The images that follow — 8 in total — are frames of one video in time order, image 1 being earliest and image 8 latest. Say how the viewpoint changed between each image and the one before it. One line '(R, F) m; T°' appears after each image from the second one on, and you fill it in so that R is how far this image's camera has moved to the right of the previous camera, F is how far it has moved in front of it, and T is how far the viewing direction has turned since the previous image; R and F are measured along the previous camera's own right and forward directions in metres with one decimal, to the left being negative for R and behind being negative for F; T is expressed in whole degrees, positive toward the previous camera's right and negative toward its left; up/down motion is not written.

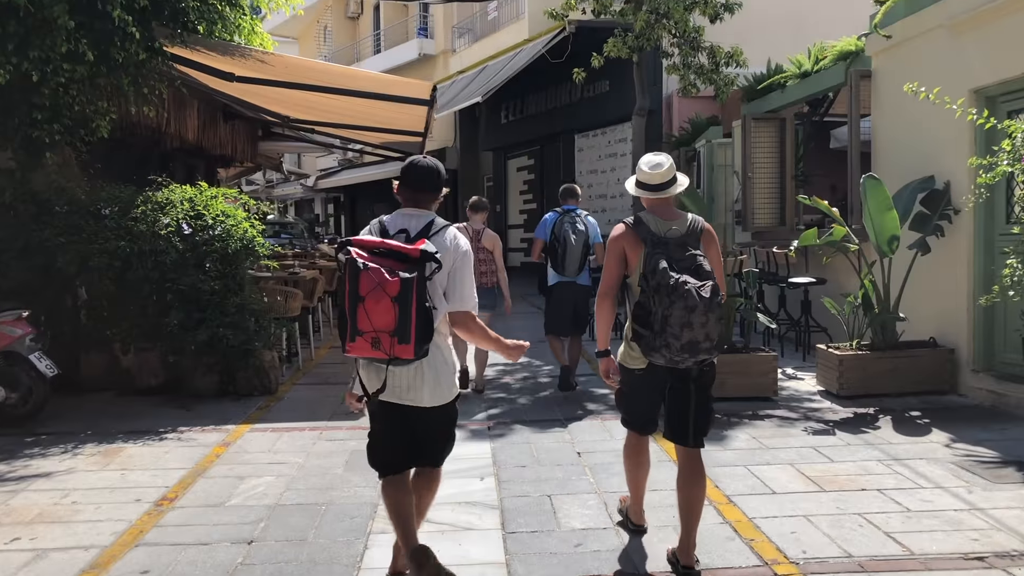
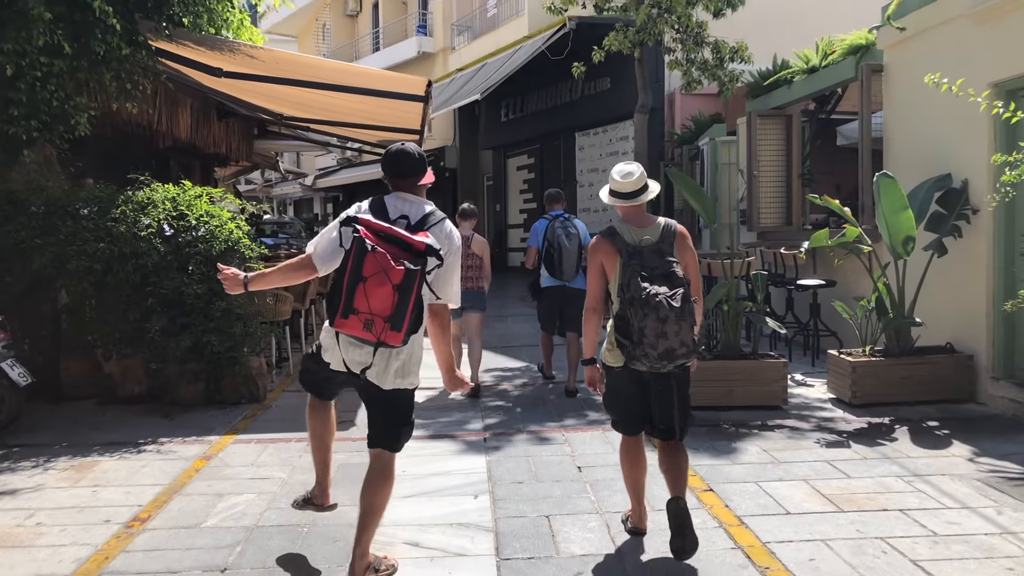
(0.0, +0.3) m; 0°
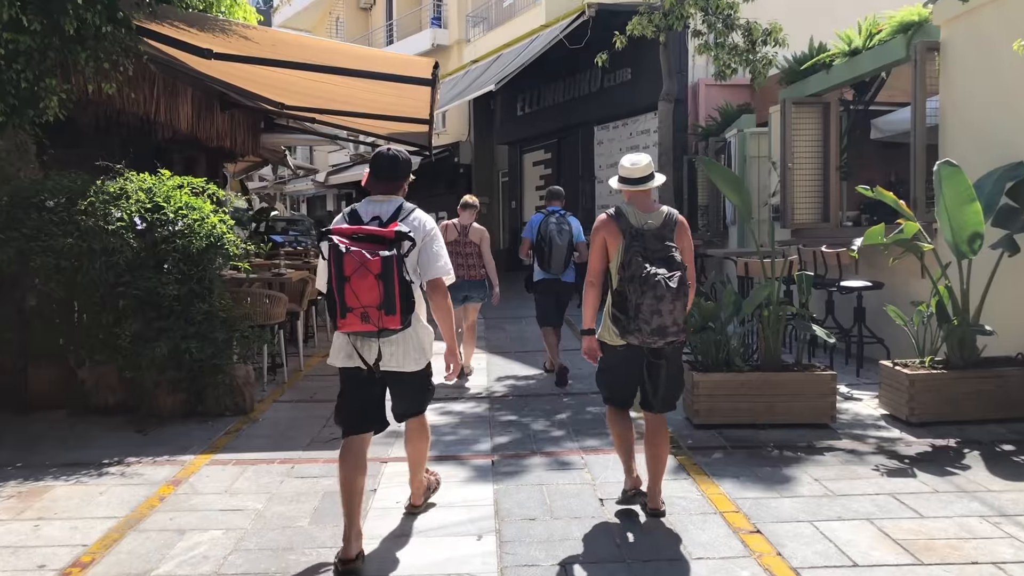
(0.0, +0.6) m; -1°
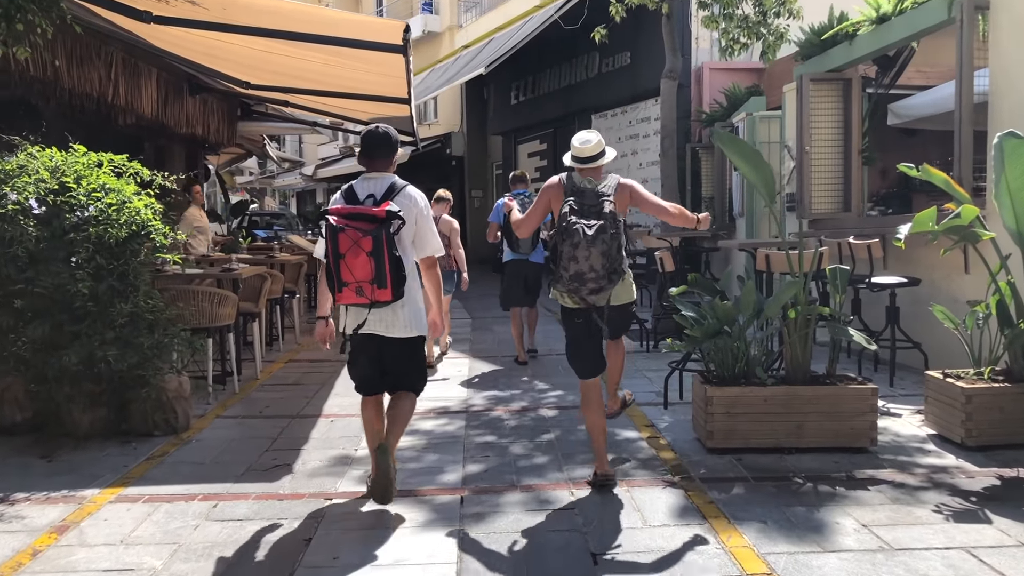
(+0.1, +0.9) m; 0°
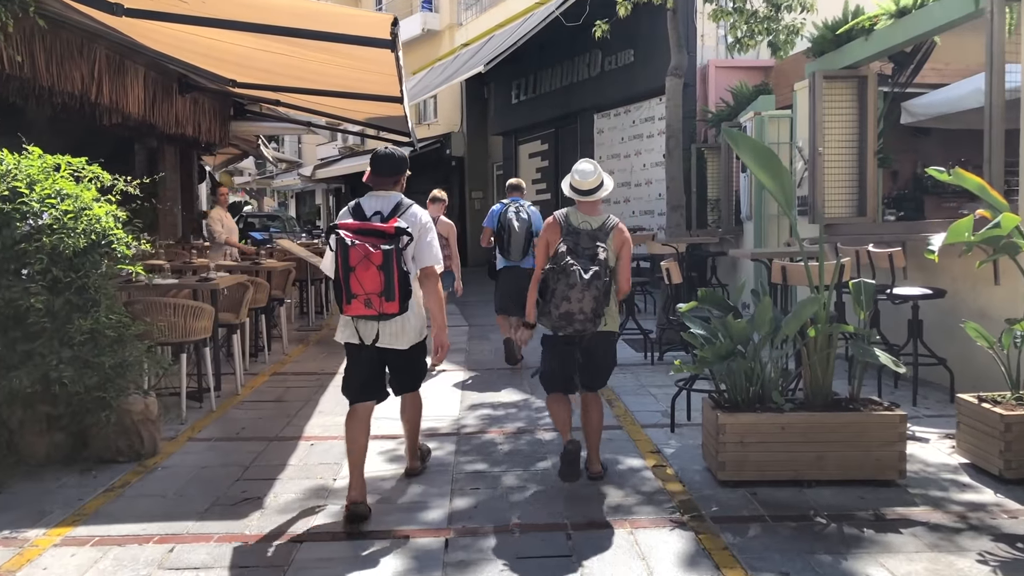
(+0.1, +0.4) m; 0°
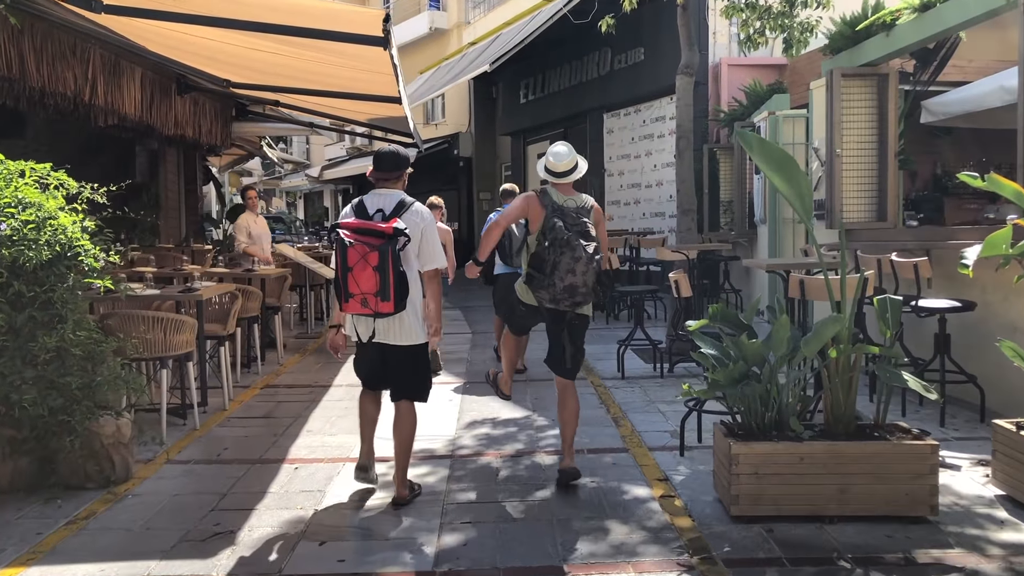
(+0.1, +0.3) m; -1°
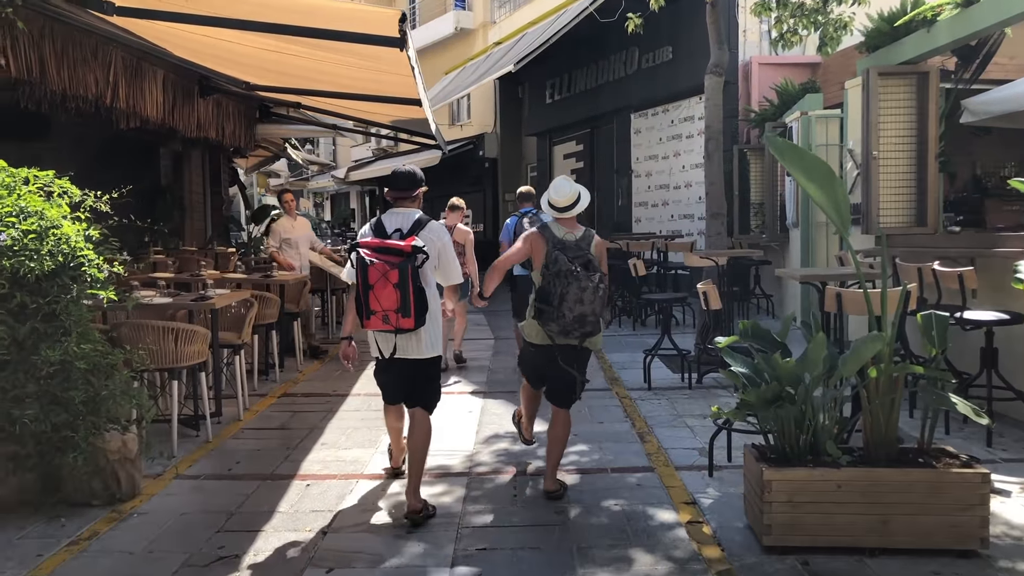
(0.0, +0.2) m; -2°
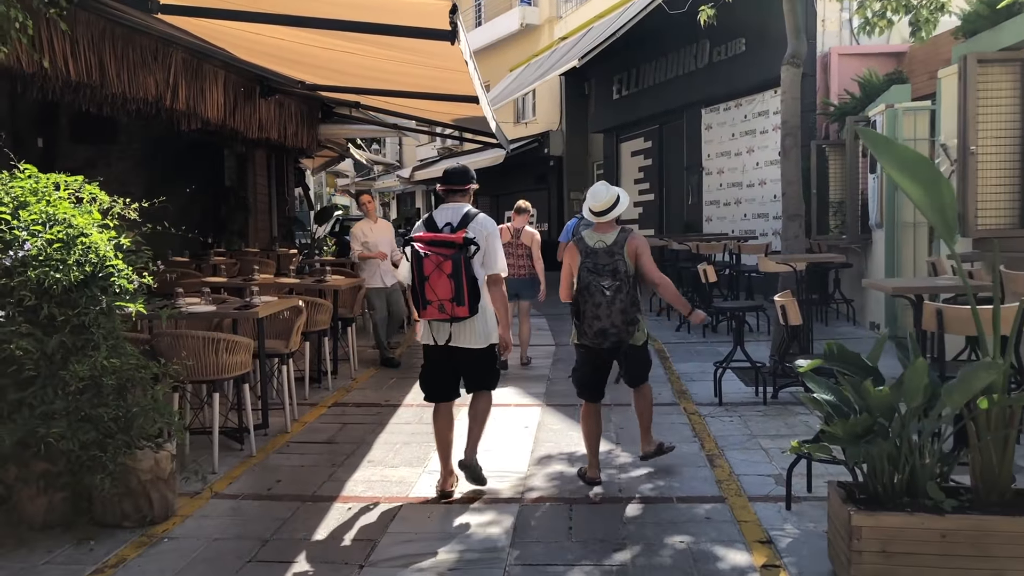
(+0.1, +0.4) m; -5°
